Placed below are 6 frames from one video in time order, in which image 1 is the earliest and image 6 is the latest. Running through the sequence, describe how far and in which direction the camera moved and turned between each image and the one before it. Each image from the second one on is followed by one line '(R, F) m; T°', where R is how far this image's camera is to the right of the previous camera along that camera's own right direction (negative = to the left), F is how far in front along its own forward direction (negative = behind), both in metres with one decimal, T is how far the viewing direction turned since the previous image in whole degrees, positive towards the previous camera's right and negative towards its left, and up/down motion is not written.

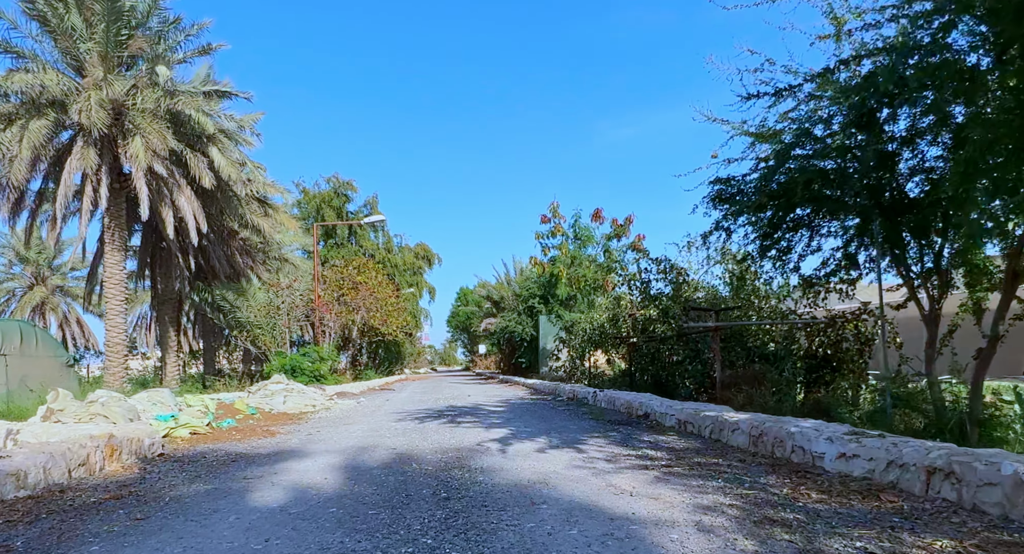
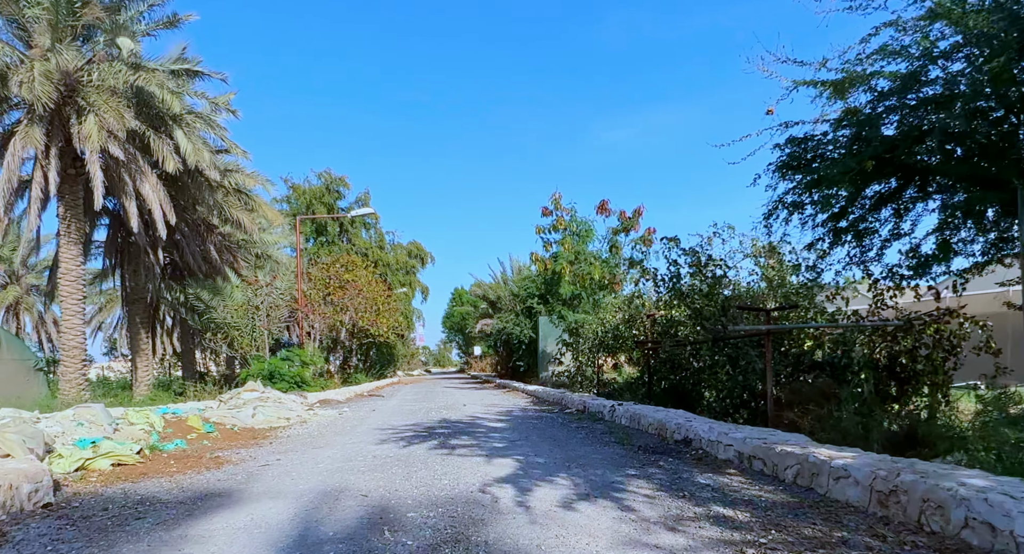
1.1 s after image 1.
(-0.1, +1.5) m; 0°
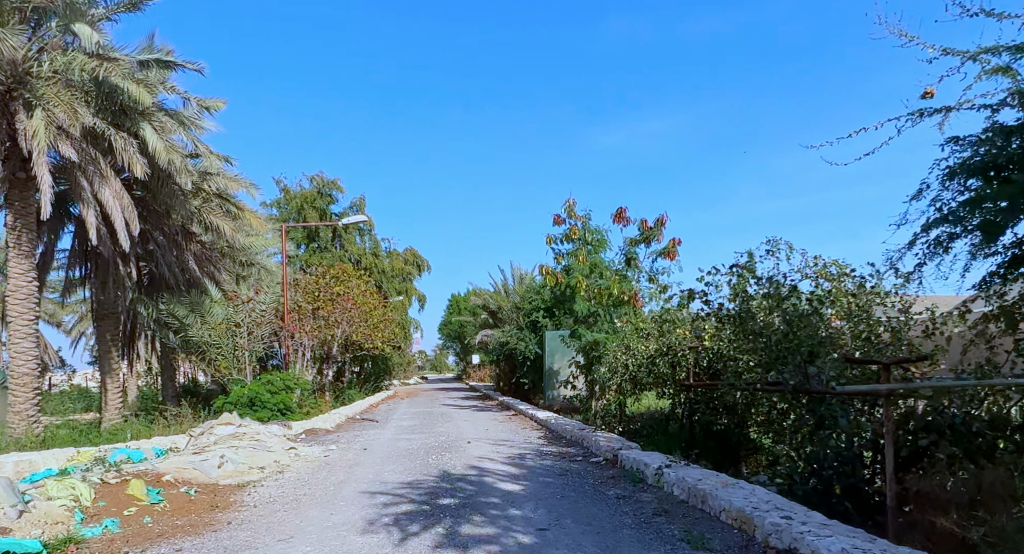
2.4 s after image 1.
(-0.2, +1.8) m; 0°
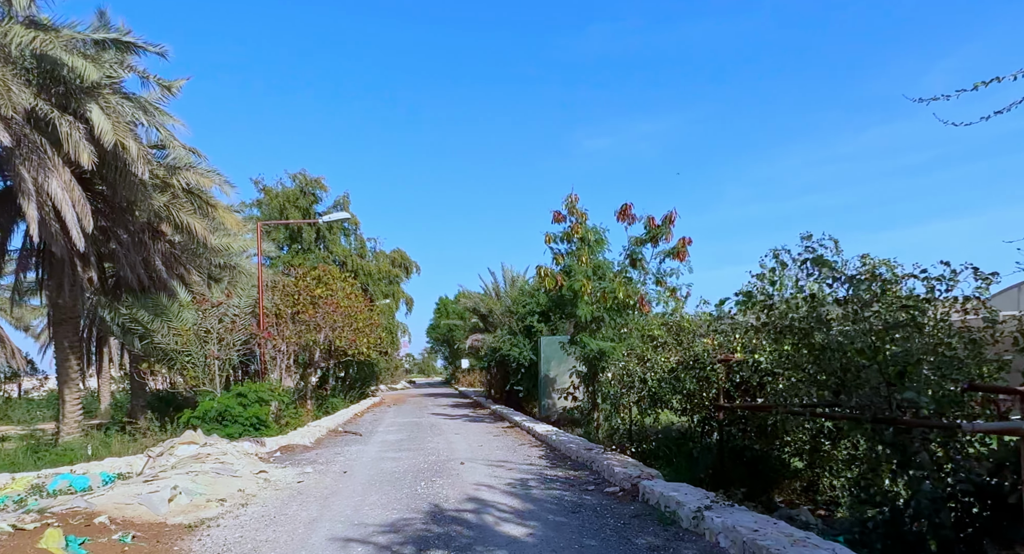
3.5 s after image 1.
(-0.1, +1.3) m; +1°
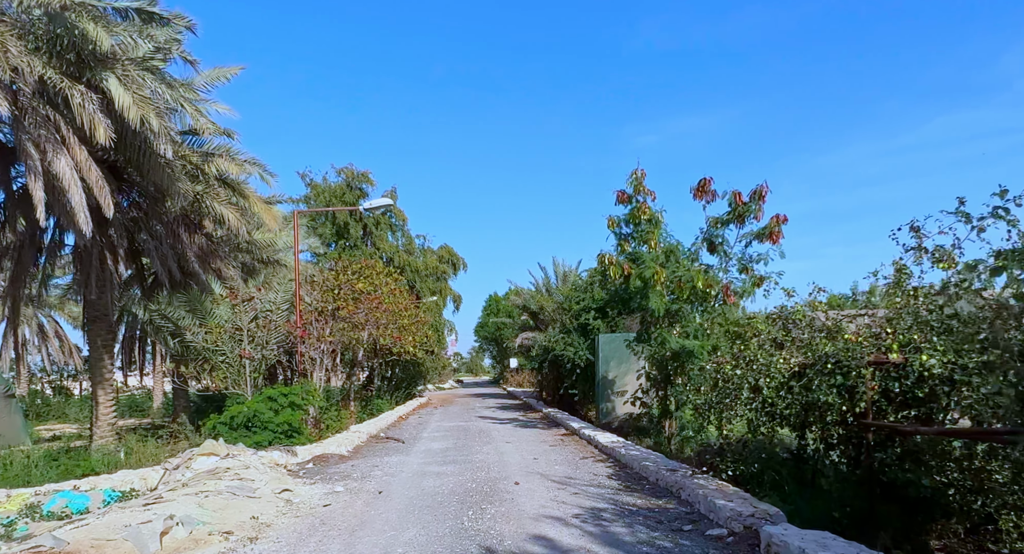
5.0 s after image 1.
(-0.2, +1.7) m; -4°
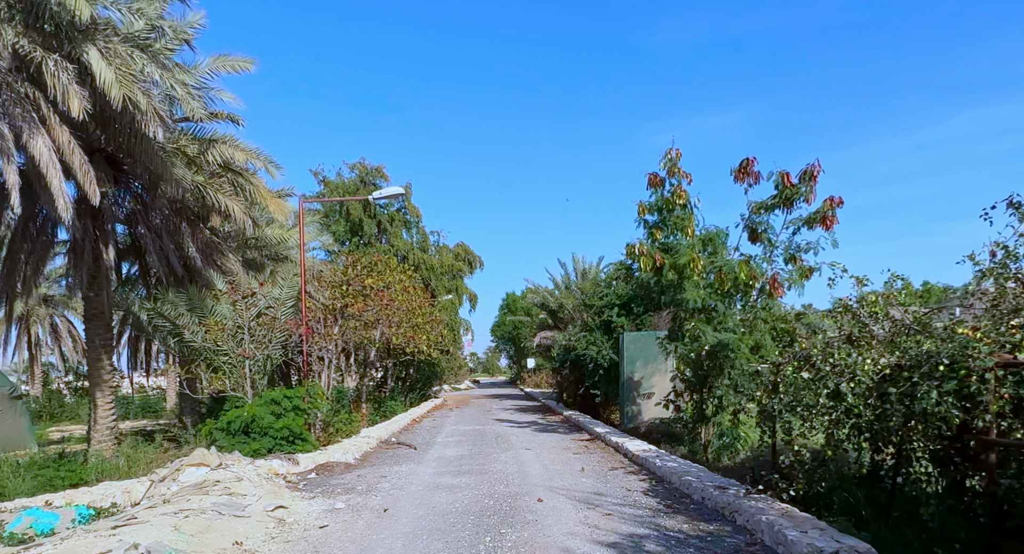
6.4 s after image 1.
(-0.1, +1.1) m; -1°
